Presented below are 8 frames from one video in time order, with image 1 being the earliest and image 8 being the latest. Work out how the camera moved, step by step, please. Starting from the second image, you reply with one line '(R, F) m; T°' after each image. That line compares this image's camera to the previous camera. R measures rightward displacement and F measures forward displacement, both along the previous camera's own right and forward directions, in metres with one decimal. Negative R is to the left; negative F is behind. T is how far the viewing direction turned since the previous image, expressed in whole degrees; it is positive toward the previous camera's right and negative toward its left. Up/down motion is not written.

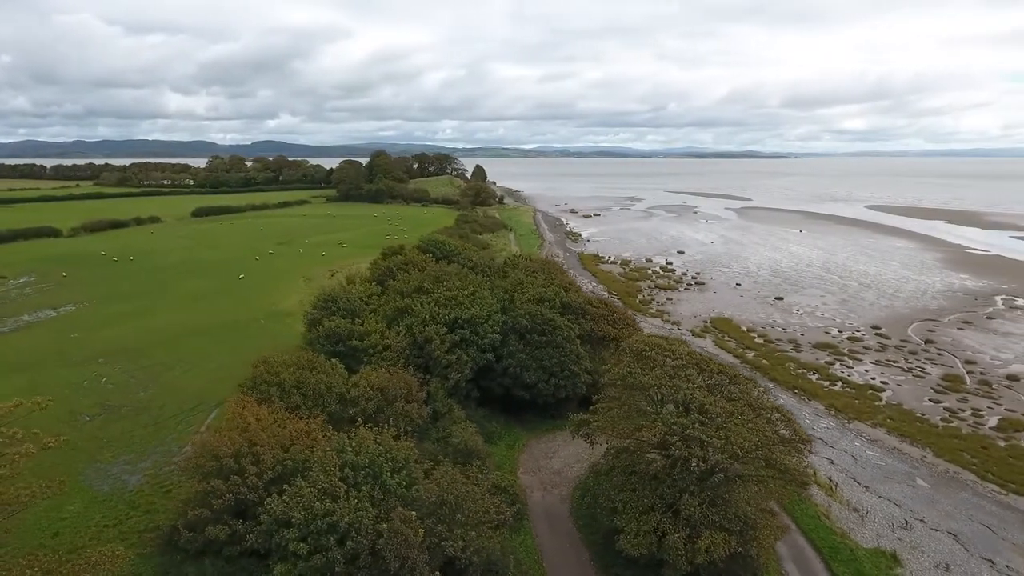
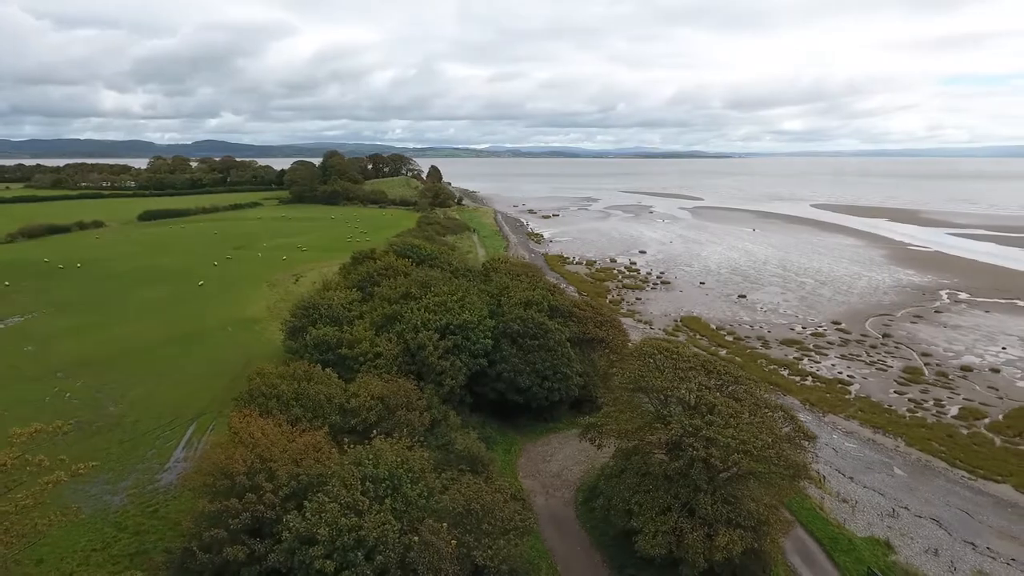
(-1.1, 0.0) m; +4°
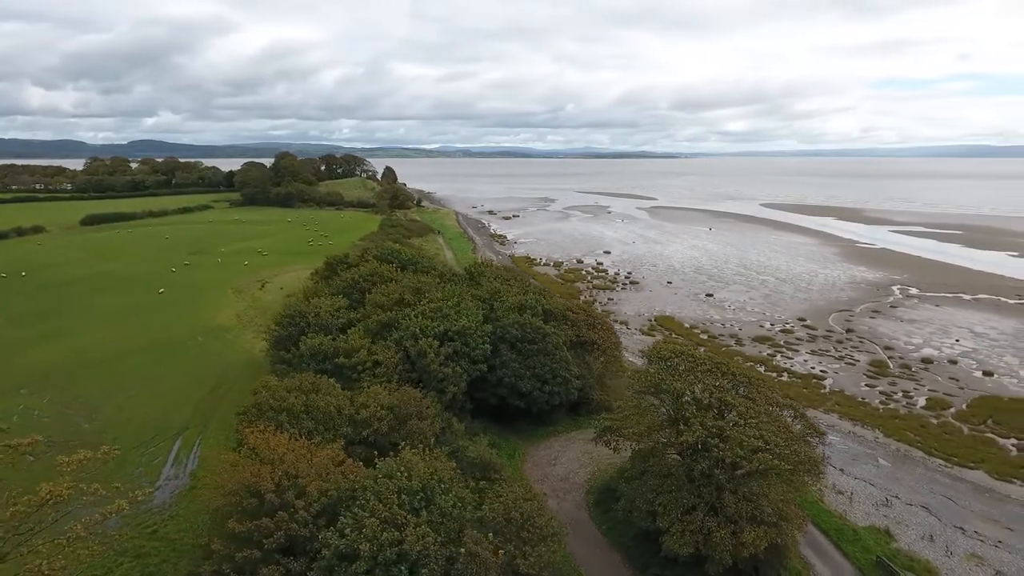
(-1.3, 0.0) m; +4°
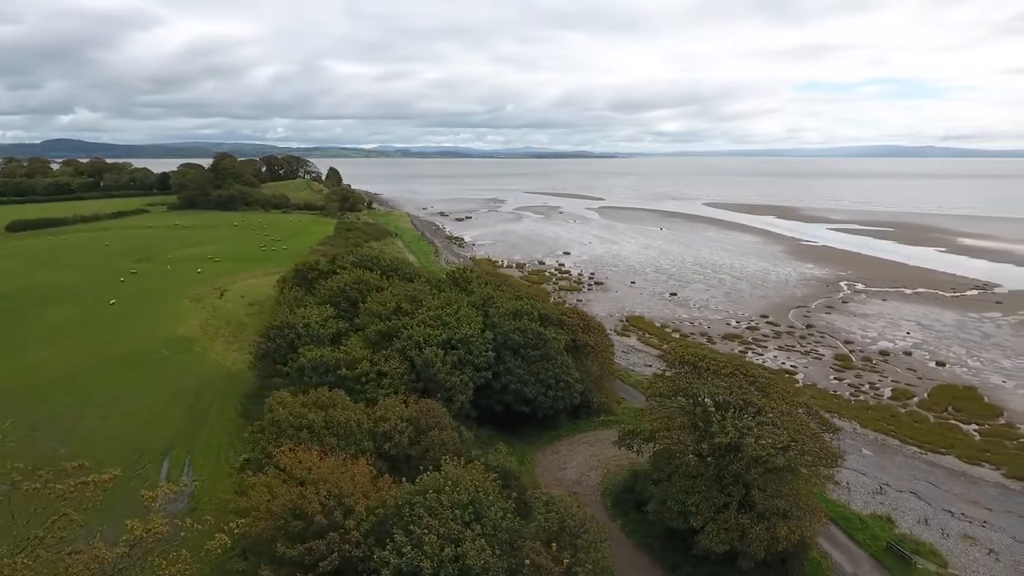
(-1.7, 0.0) m; +5°
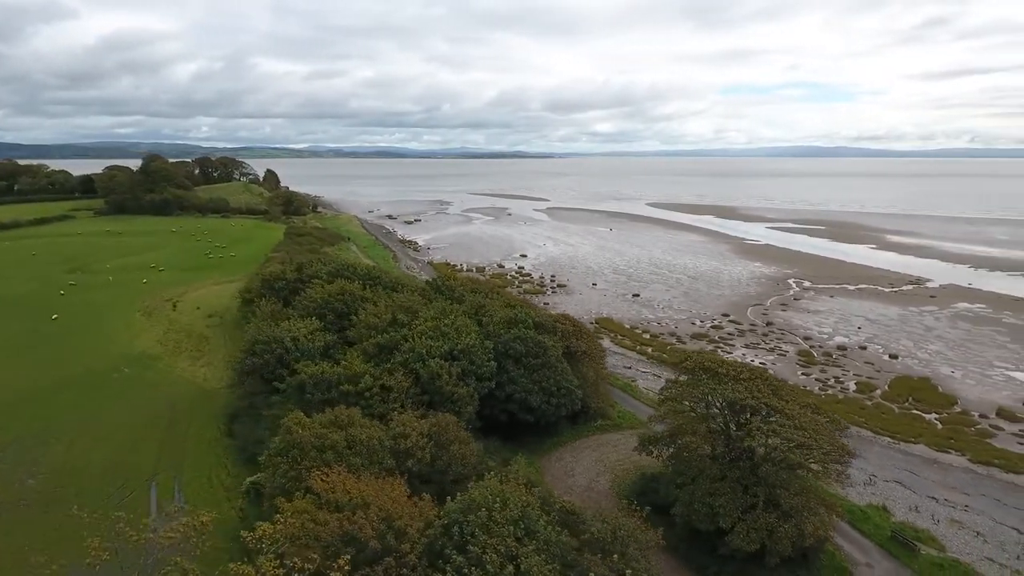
(-1.8, 0.0) m; +5°
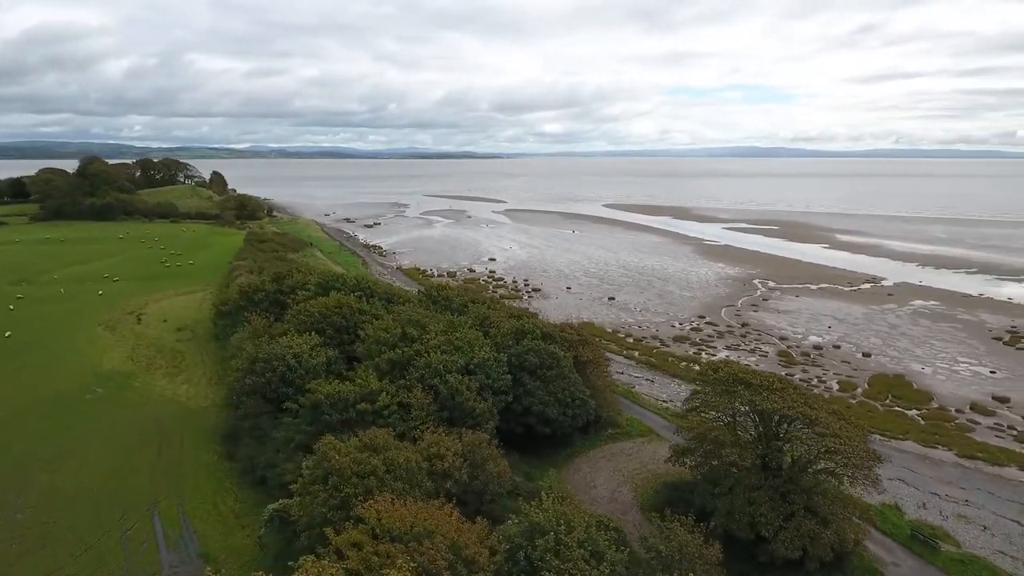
(-1.9, +0.1) m; +4°
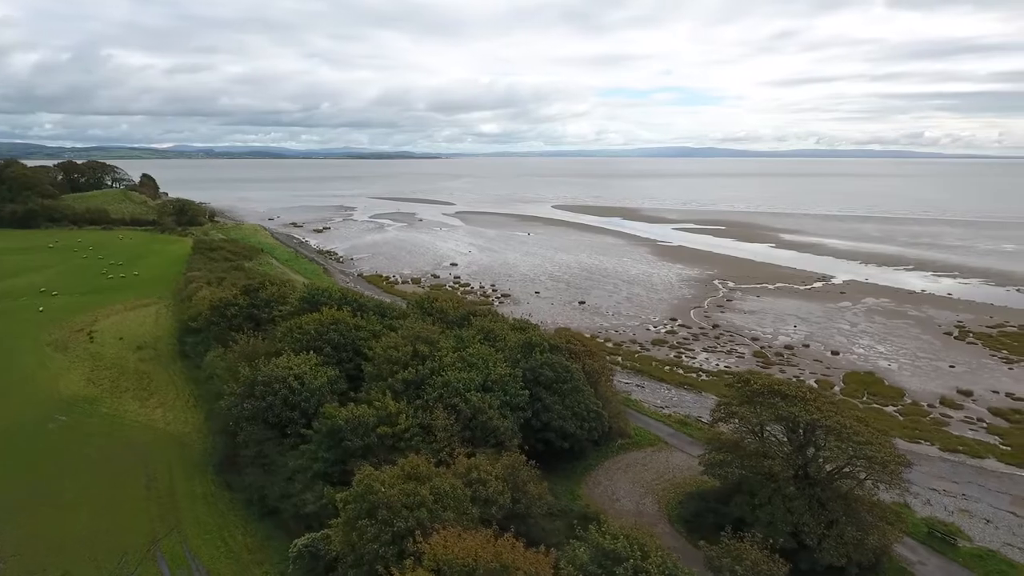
(-2.1, +0.3) m; +5°
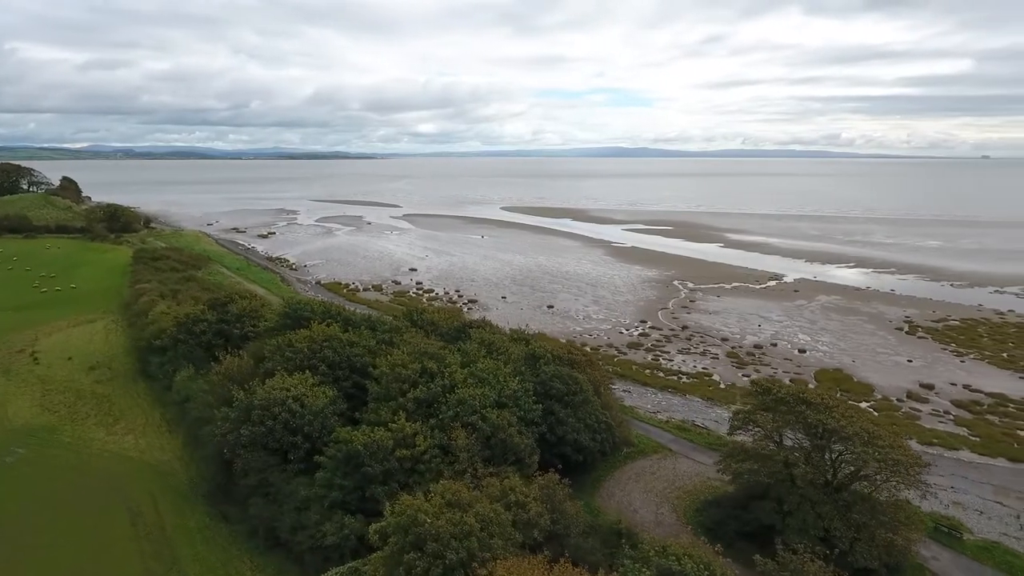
(-2.0, +0.3) m; +5°
